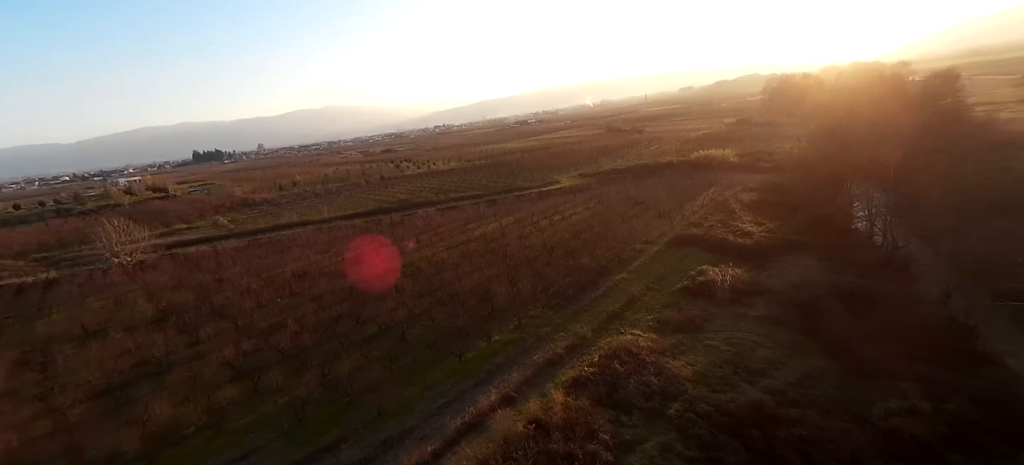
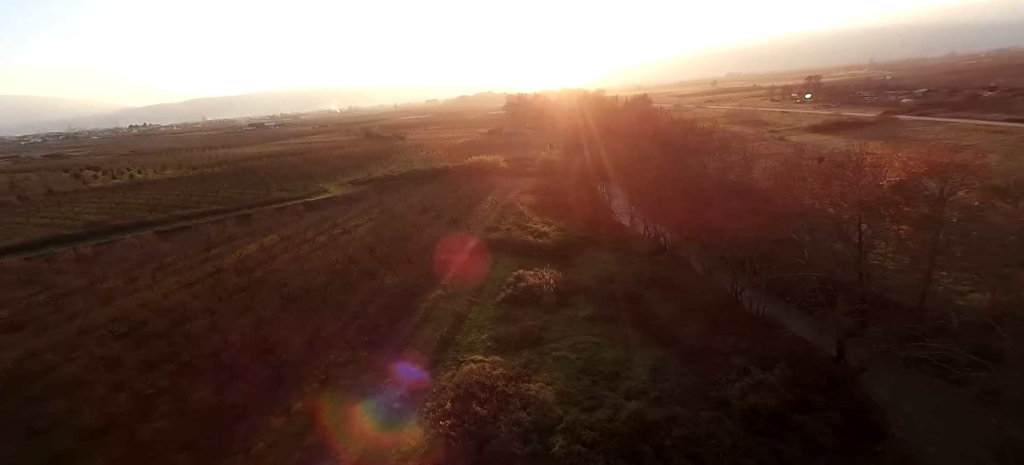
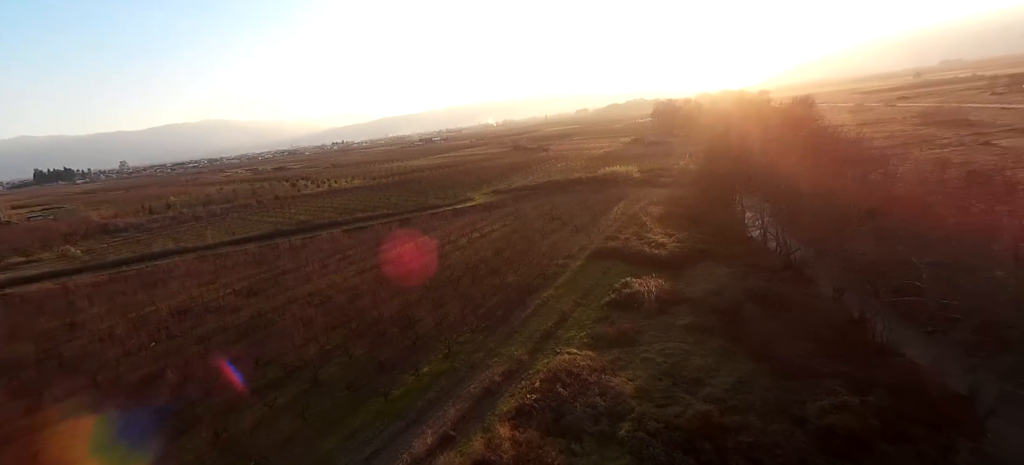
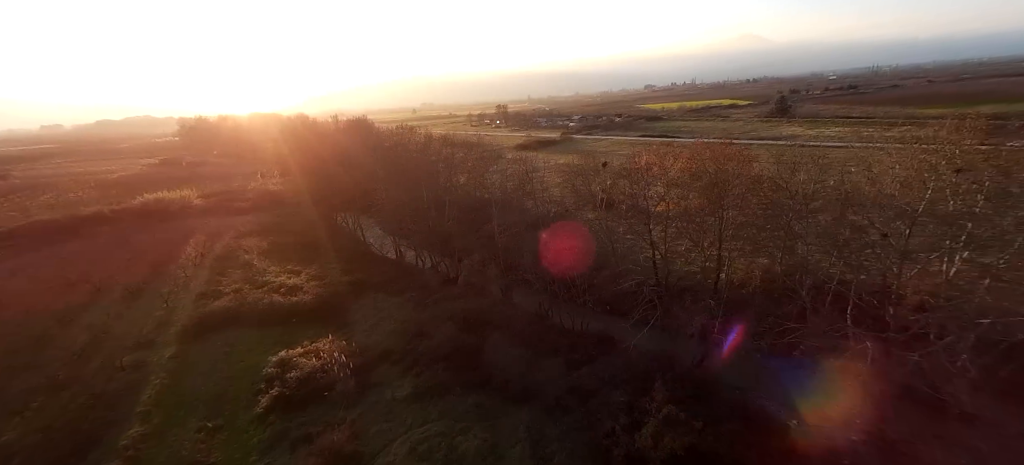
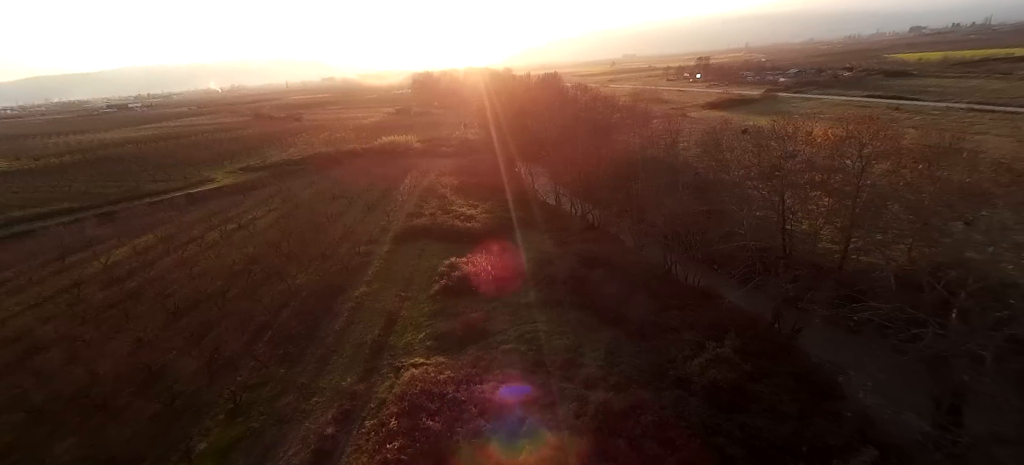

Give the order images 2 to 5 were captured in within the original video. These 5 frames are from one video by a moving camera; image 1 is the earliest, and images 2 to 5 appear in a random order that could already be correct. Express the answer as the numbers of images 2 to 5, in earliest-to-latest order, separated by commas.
3, 2, 5, 4
